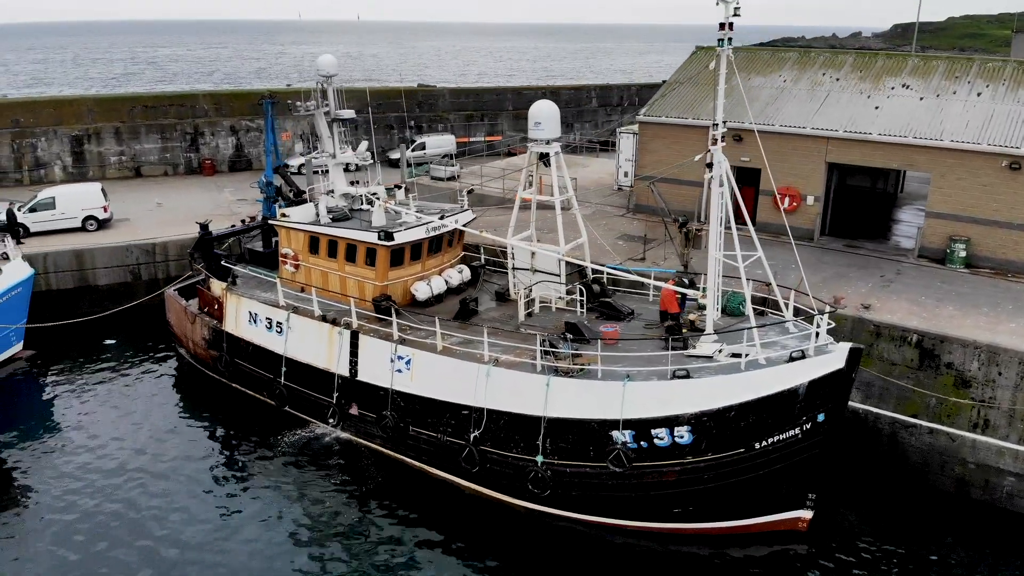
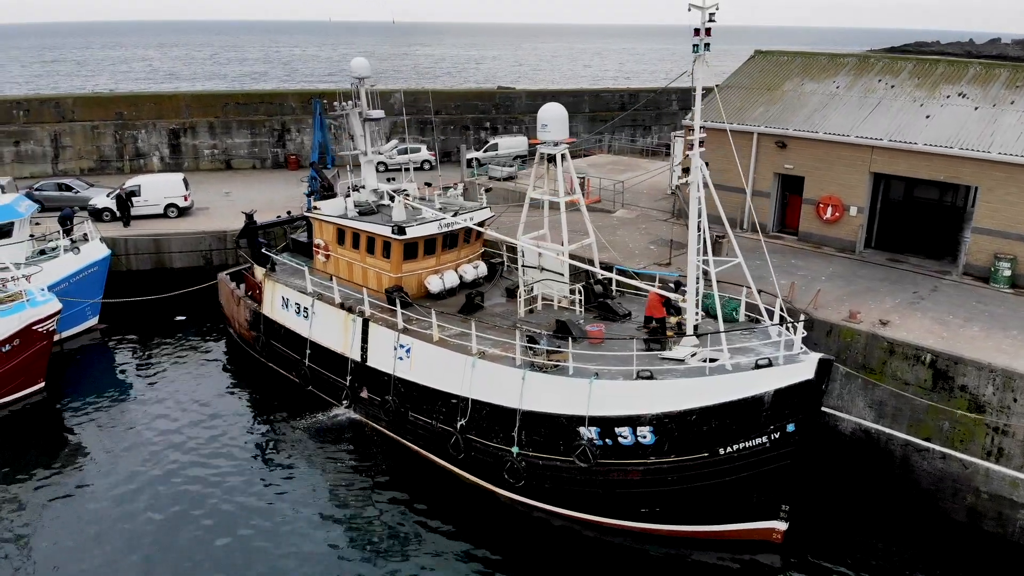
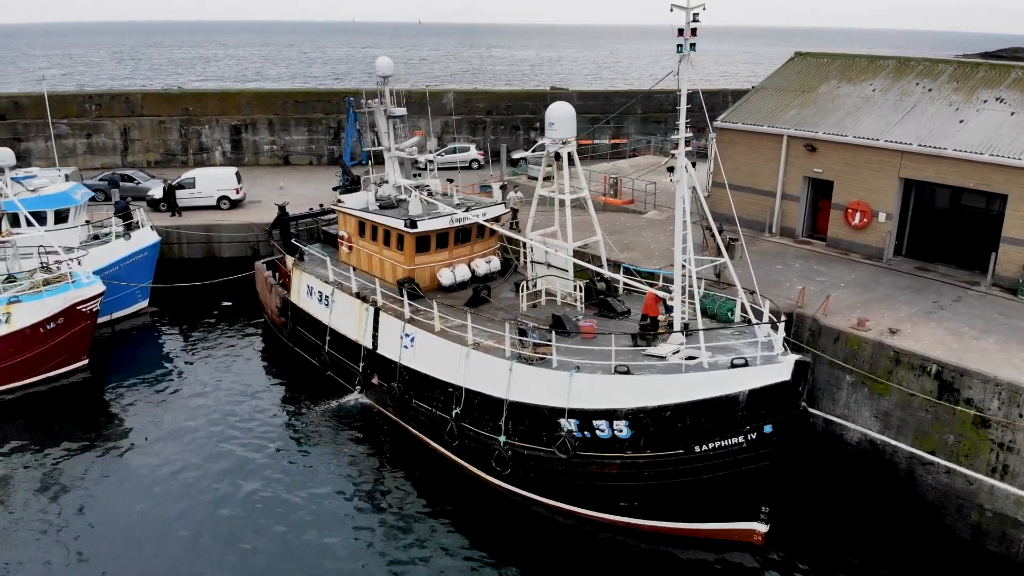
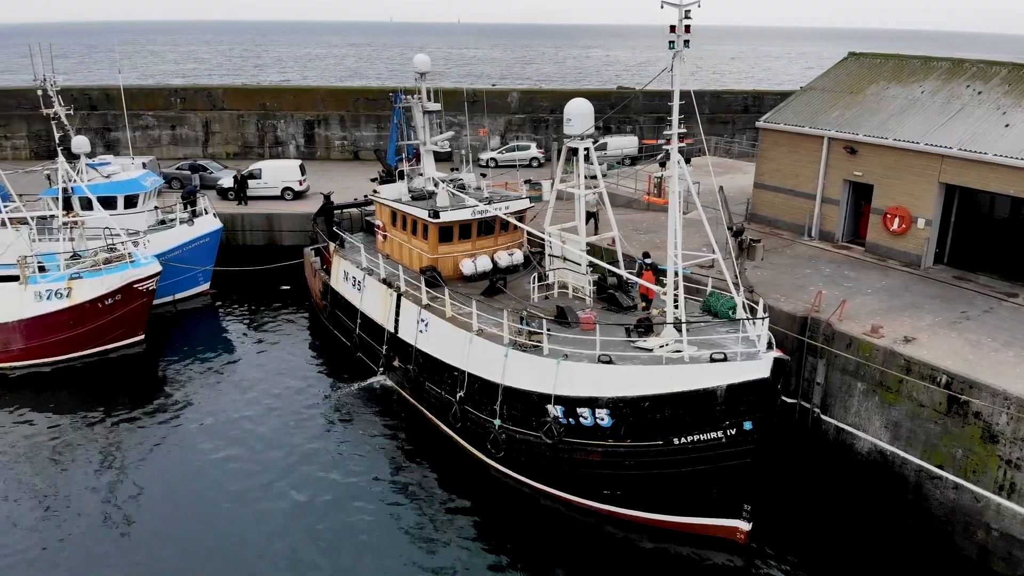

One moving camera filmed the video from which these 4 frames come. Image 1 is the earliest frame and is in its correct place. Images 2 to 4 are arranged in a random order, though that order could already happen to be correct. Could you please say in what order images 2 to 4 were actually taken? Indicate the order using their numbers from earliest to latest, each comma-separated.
2, 3, 4
